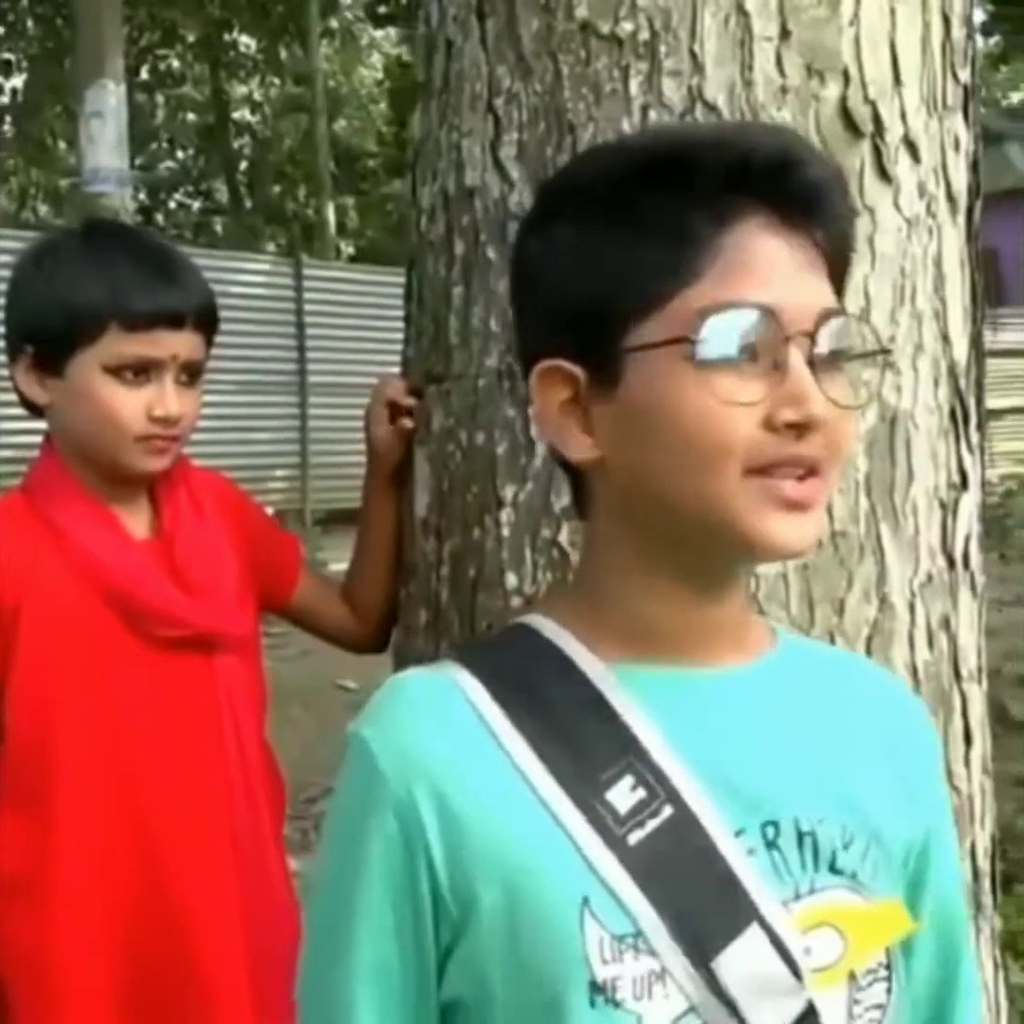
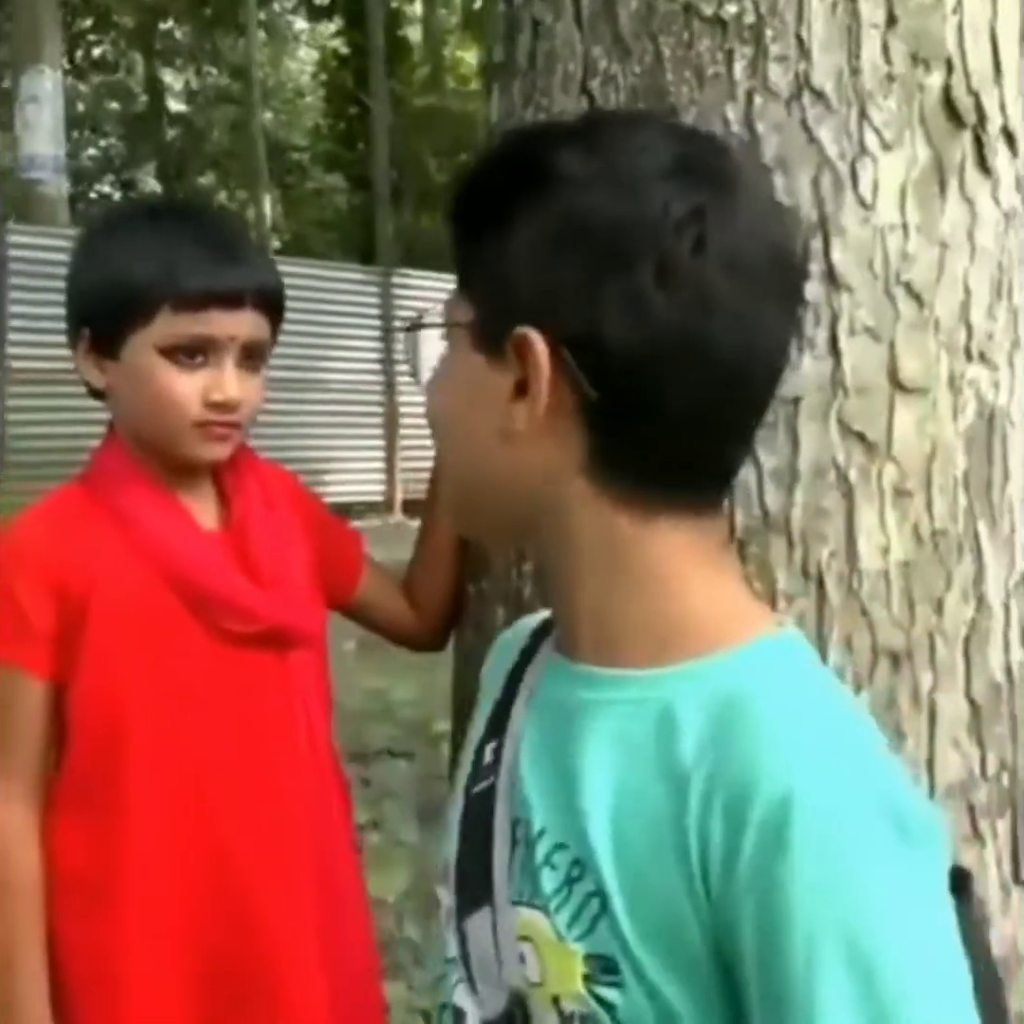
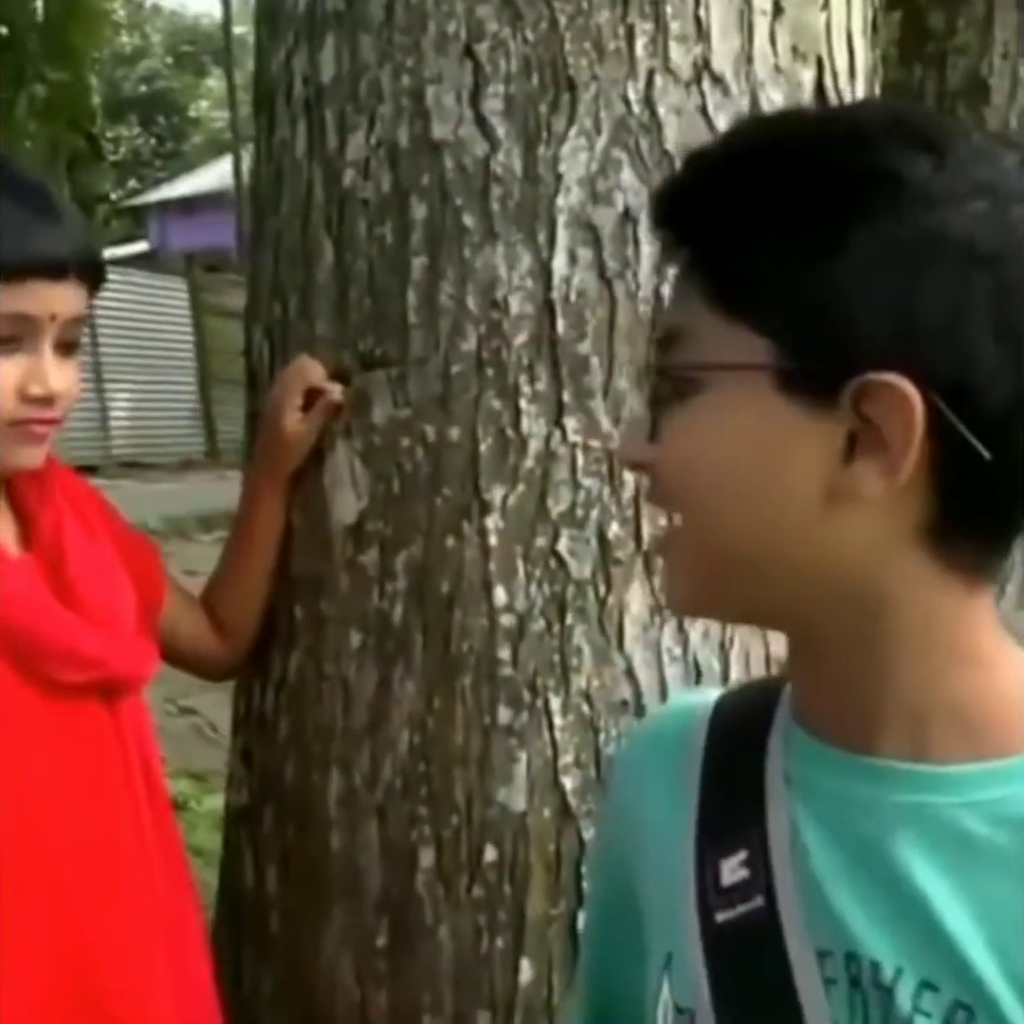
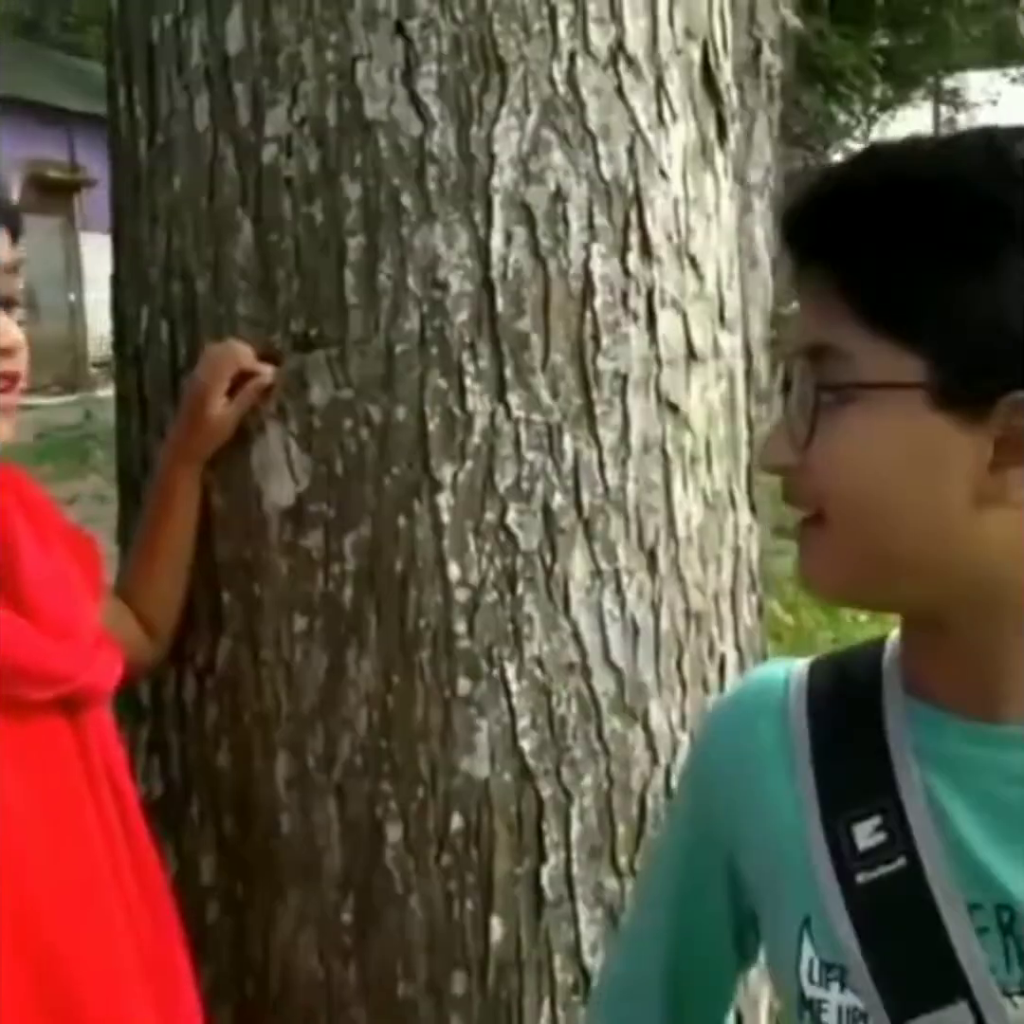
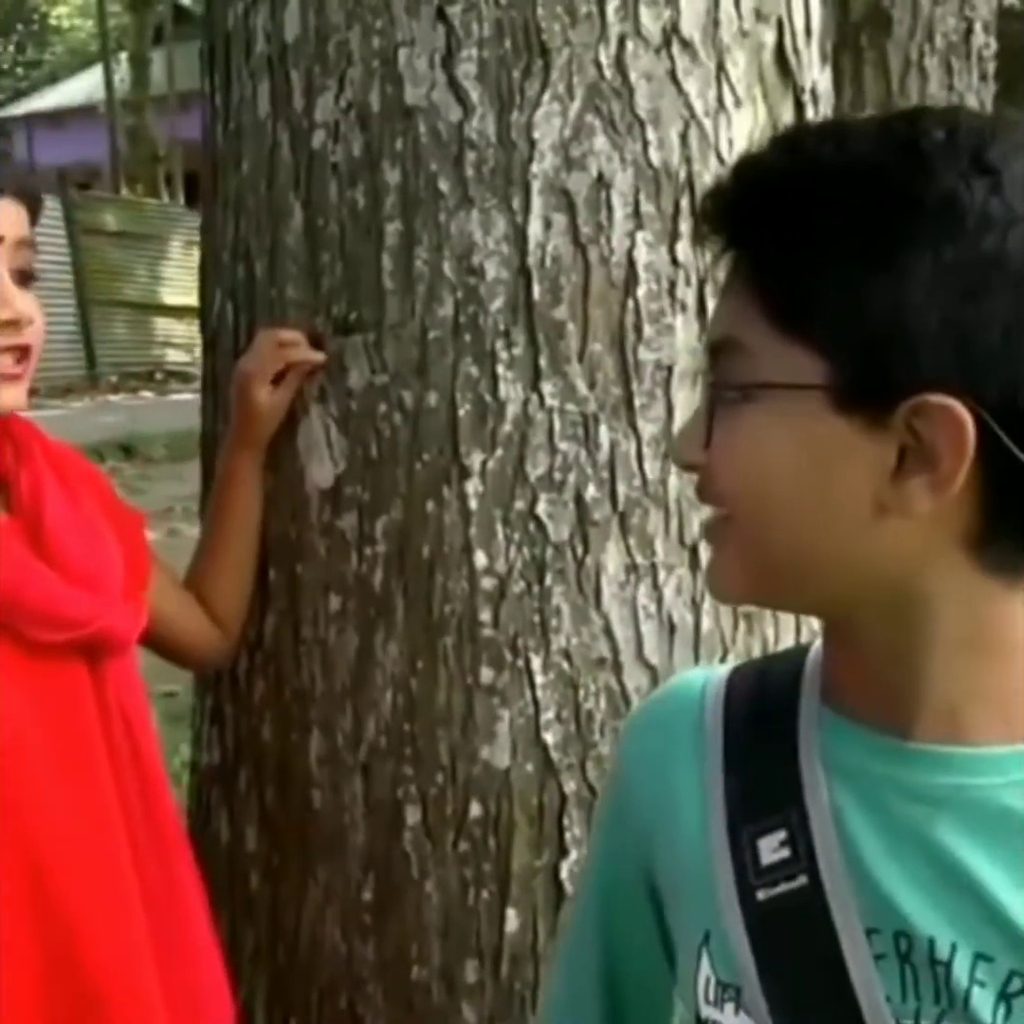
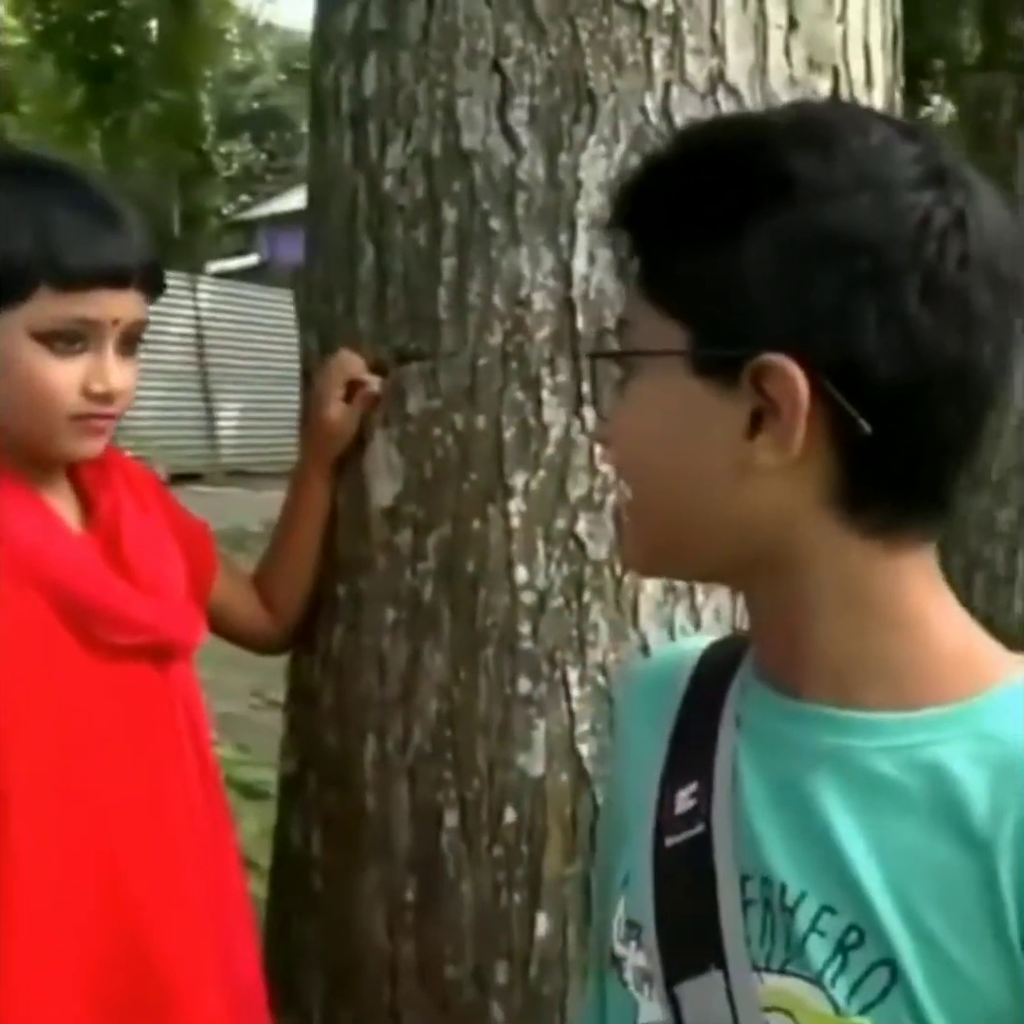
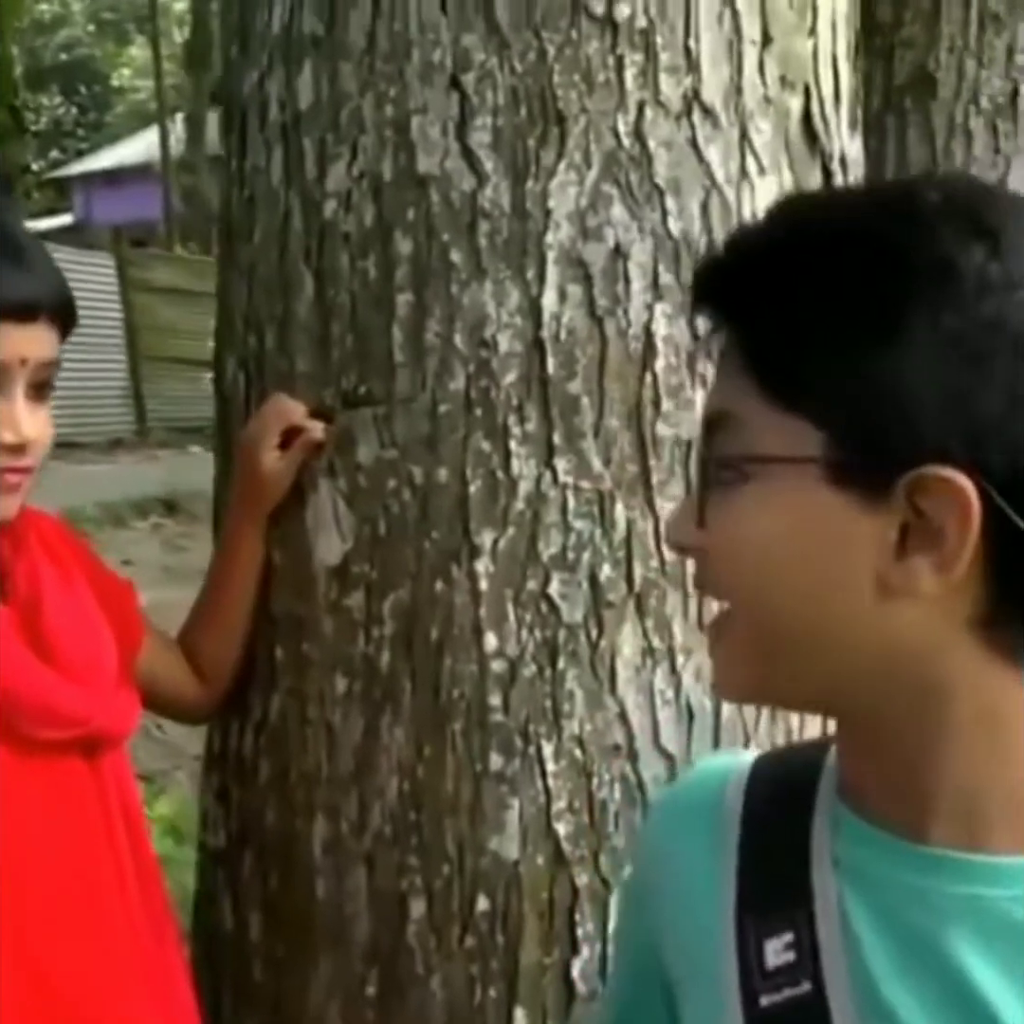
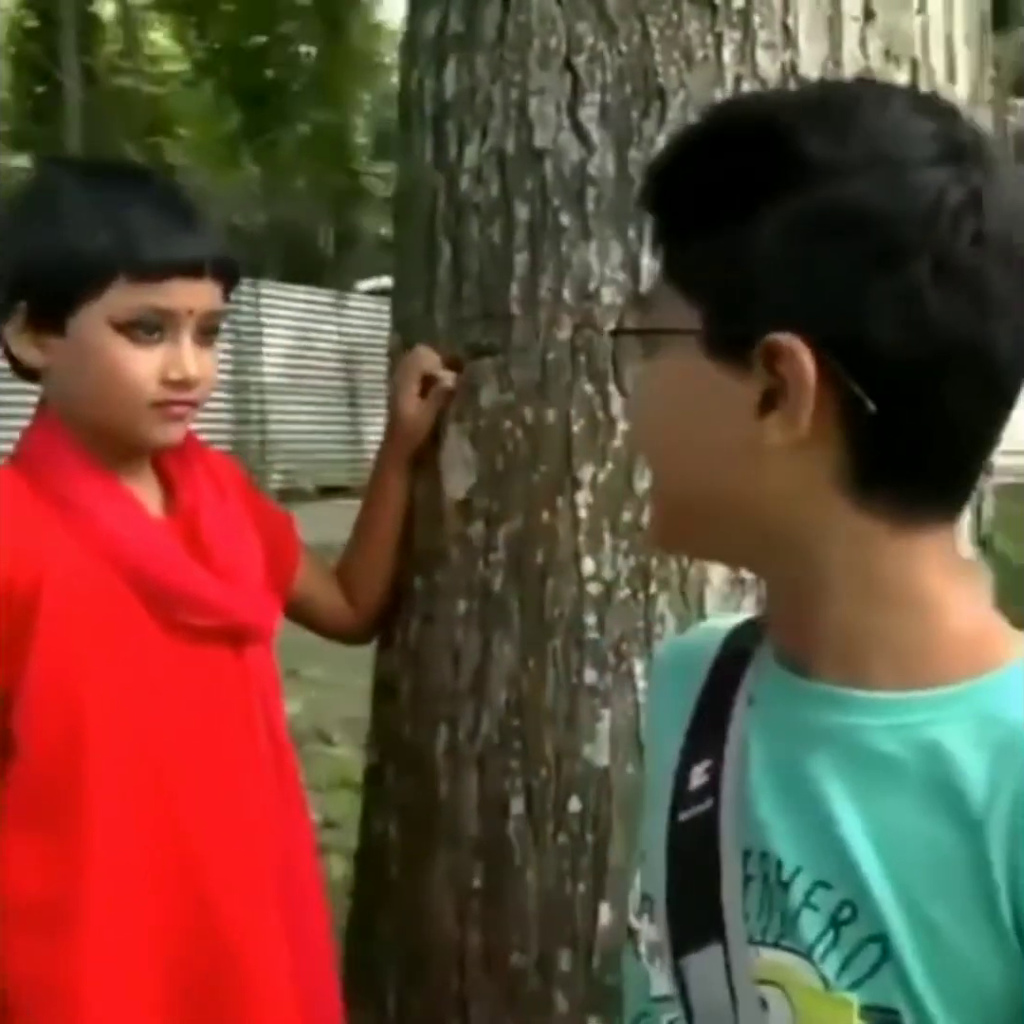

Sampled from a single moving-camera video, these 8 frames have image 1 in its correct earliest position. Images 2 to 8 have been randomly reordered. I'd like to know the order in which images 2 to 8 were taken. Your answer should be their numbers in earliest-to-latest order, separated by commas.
2, 8, 6, 3, 7, 4, 5
